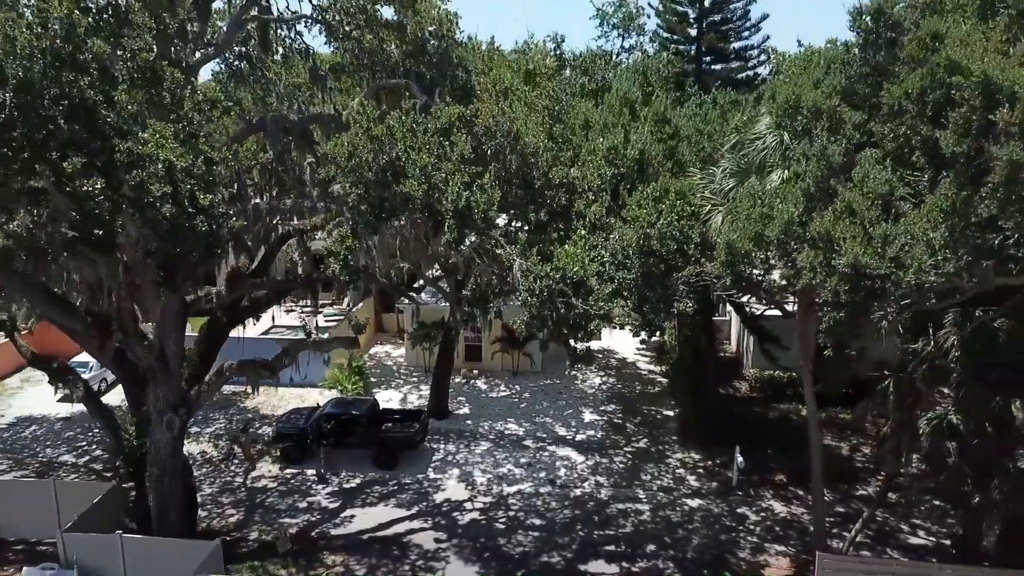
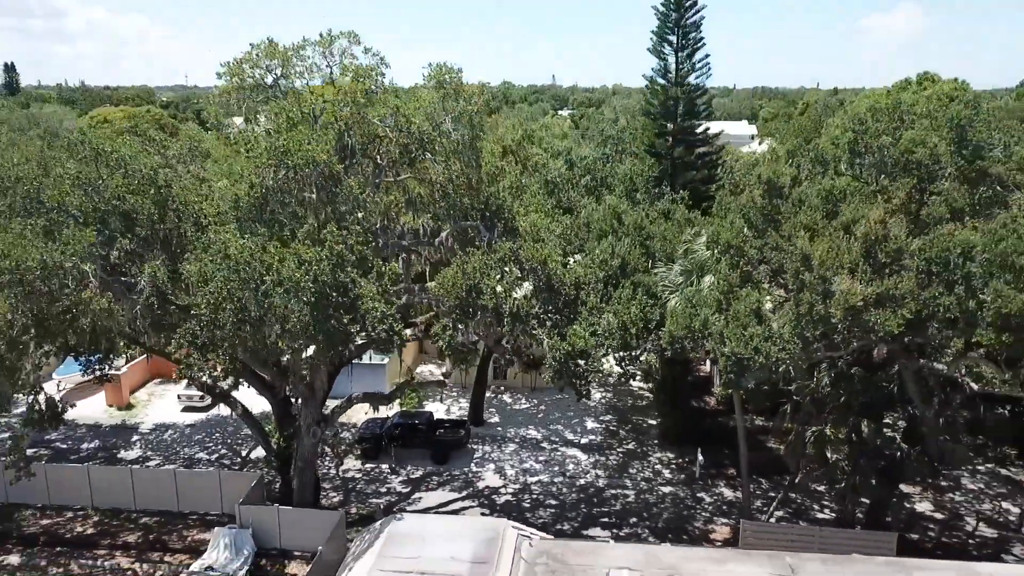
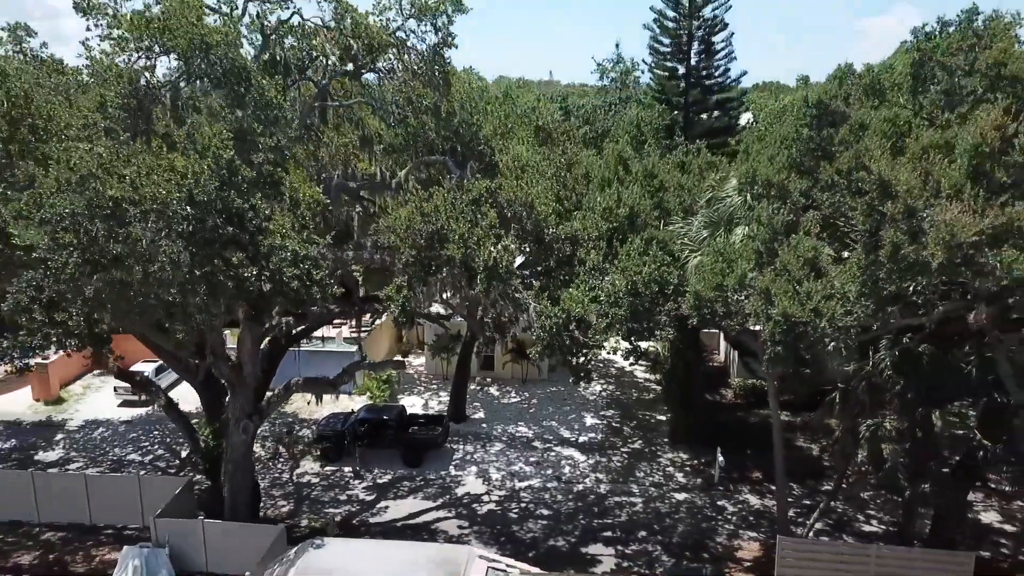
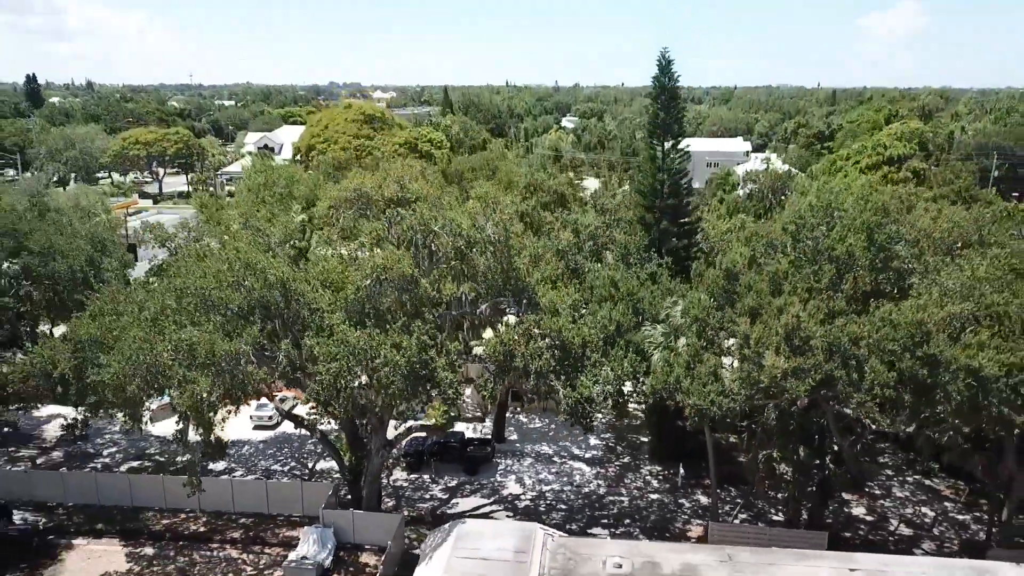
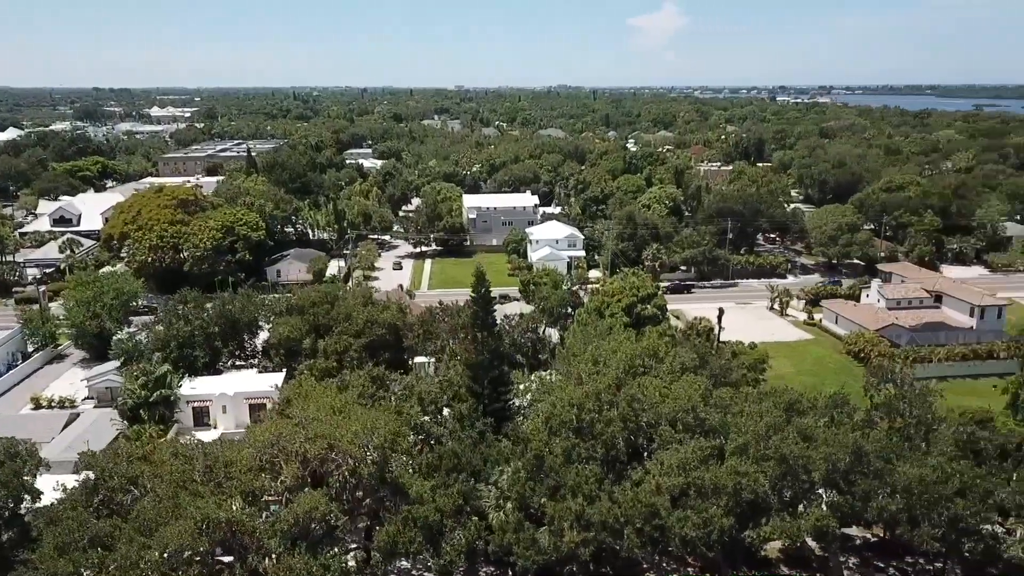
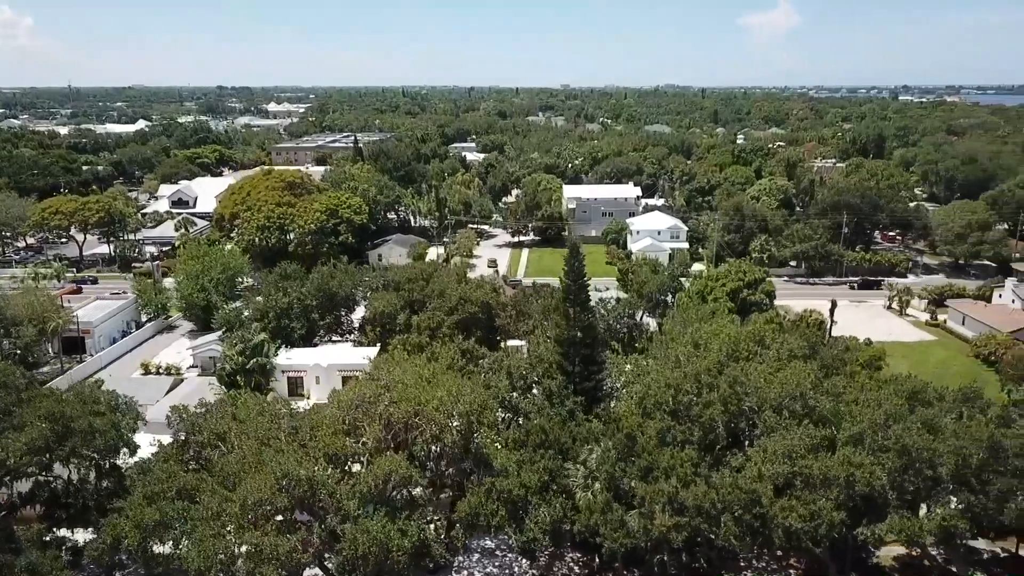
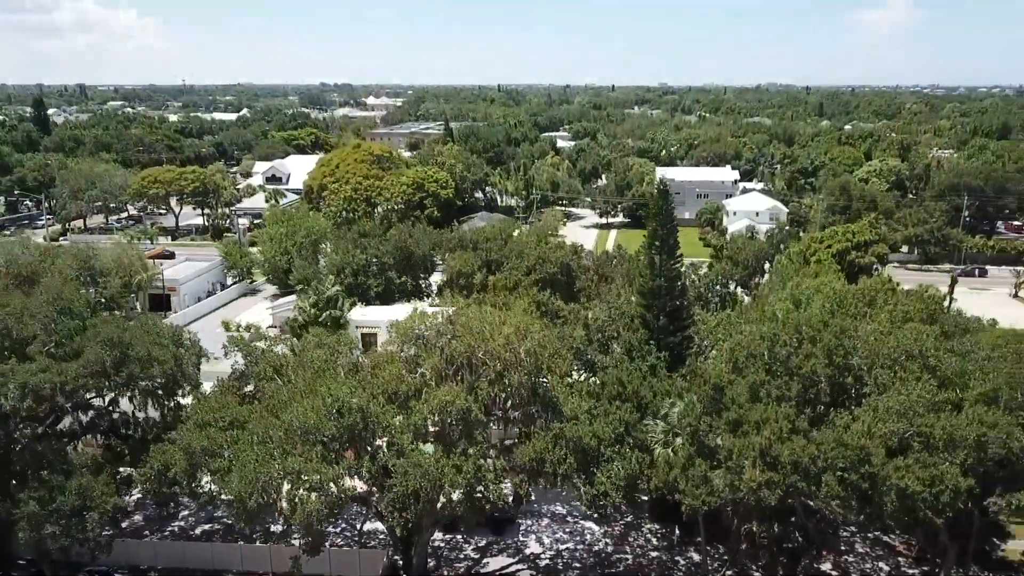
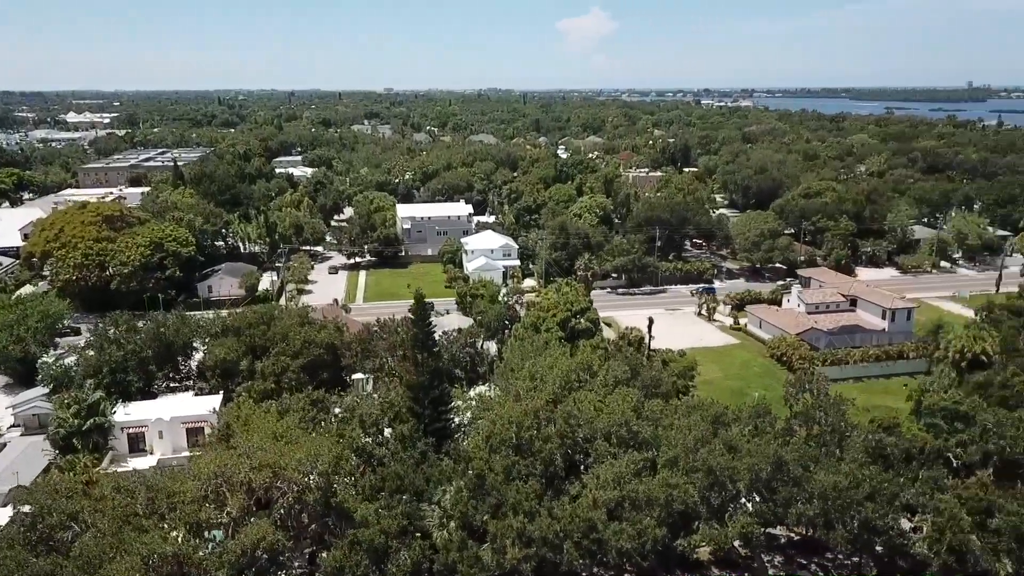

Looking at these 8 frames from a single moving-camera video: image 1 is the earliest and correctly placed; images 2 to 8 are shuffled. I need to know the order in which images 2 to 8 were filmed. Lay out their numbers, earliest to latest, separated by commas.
3, 2, 4, 7, 6, 5, 8
